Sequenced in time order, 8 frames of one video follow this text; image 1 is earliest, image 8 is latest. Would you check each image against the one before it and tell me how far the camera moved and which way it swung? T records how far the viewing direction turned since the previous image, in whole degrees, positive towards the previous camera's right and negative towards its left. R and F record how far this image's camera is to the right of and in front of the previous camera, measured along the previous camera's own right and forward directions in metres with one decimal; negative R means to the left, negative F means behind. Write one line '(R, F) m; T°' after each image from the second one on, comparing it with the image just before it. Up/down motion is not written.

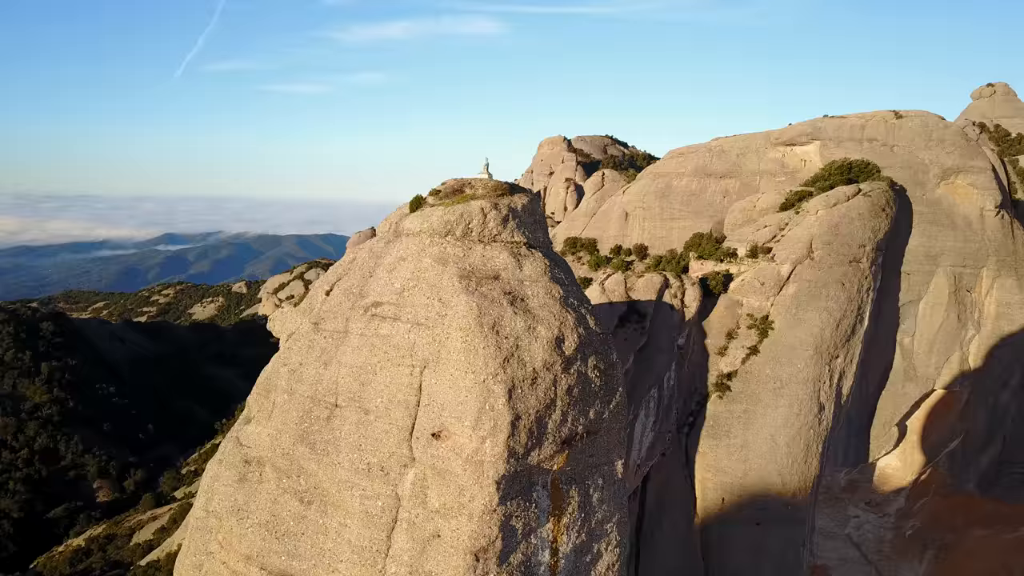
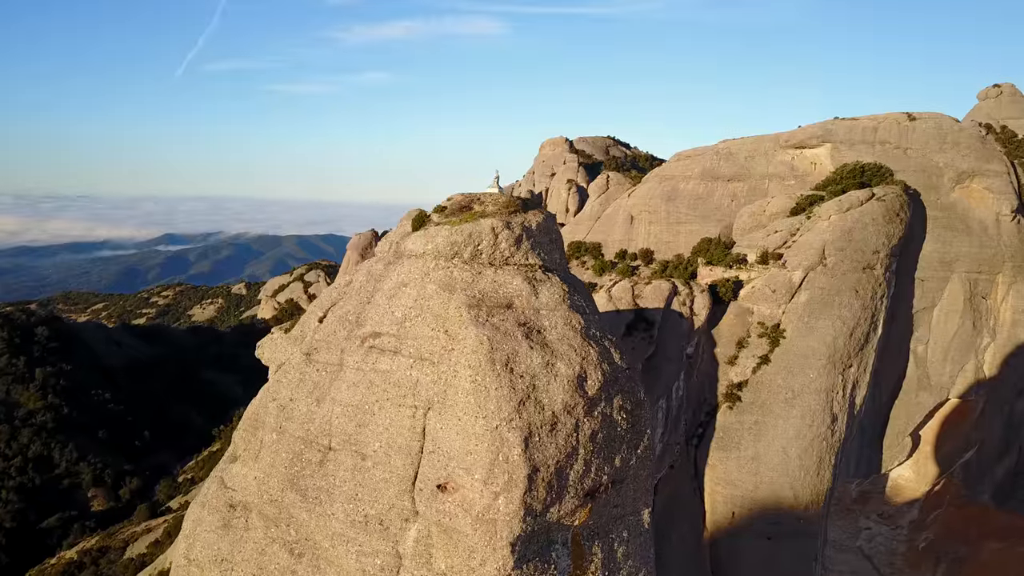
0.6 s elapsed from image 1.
(-0.1, +0.8) m; 0°
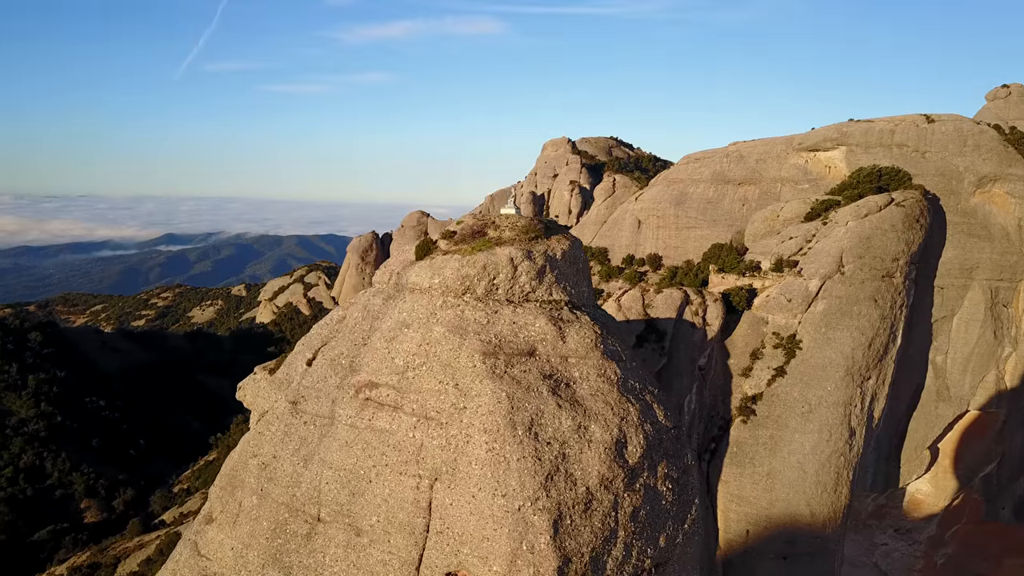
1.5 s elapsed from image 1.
(-0.2, +1.0) m; 0°
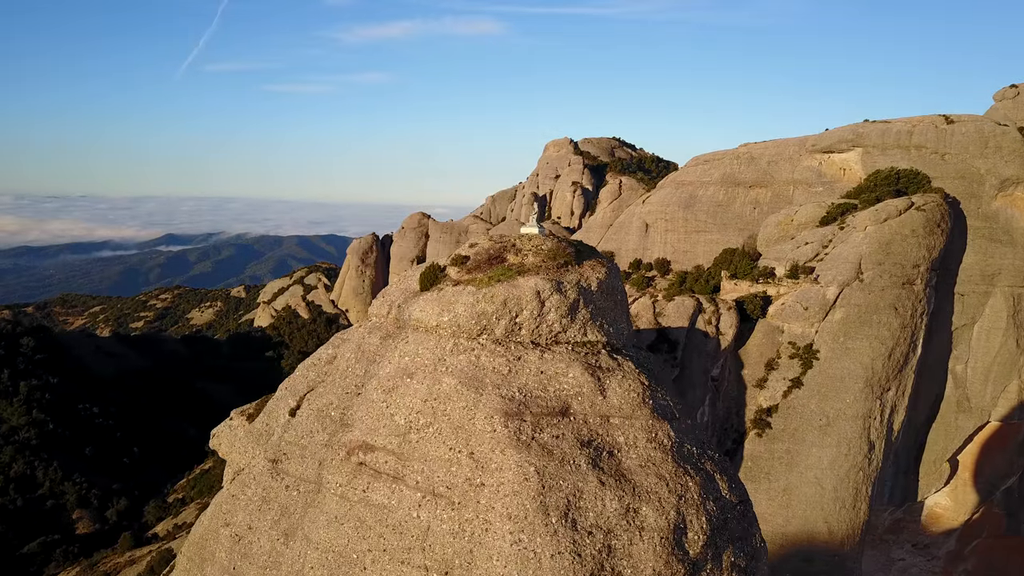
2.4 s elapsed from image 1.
(-0.2, +1.0) m; 0°
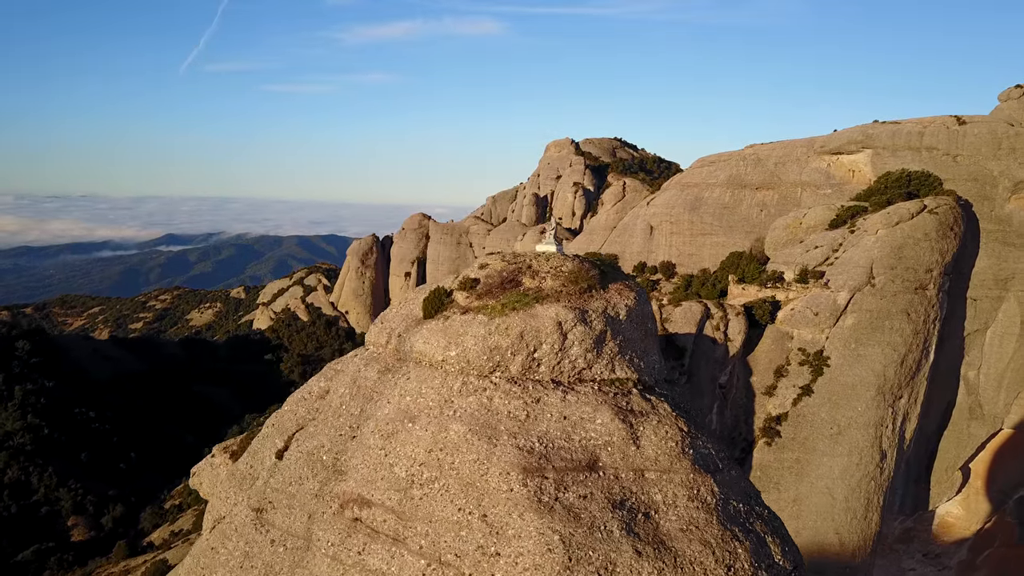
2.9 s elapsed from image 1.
(-0.1, +0.6) m; 0°
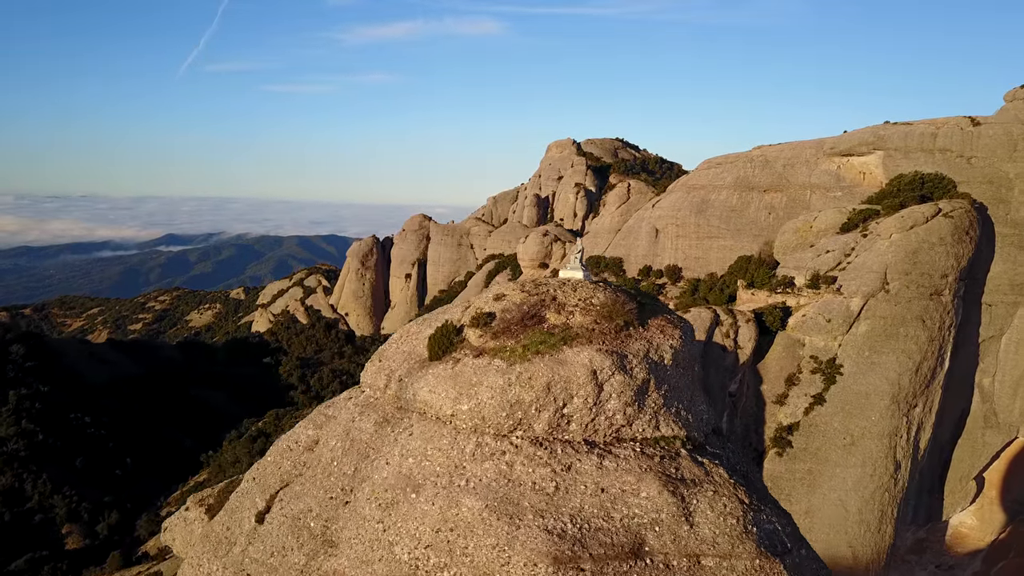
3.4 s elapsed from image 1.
(-0.1, +0.7) m; 0°
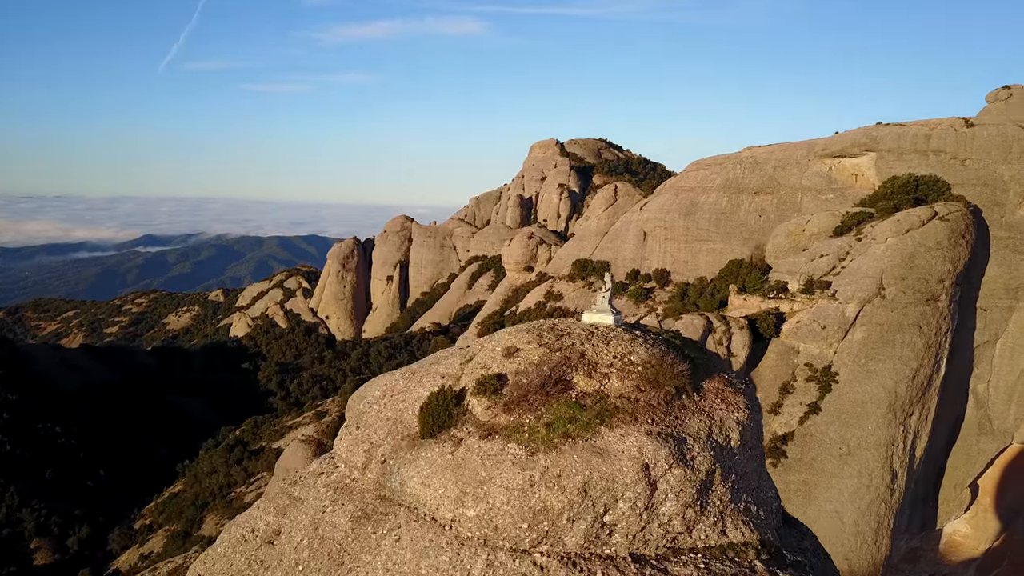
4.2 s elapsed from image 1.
(-0.1, +1.0) m; +1°
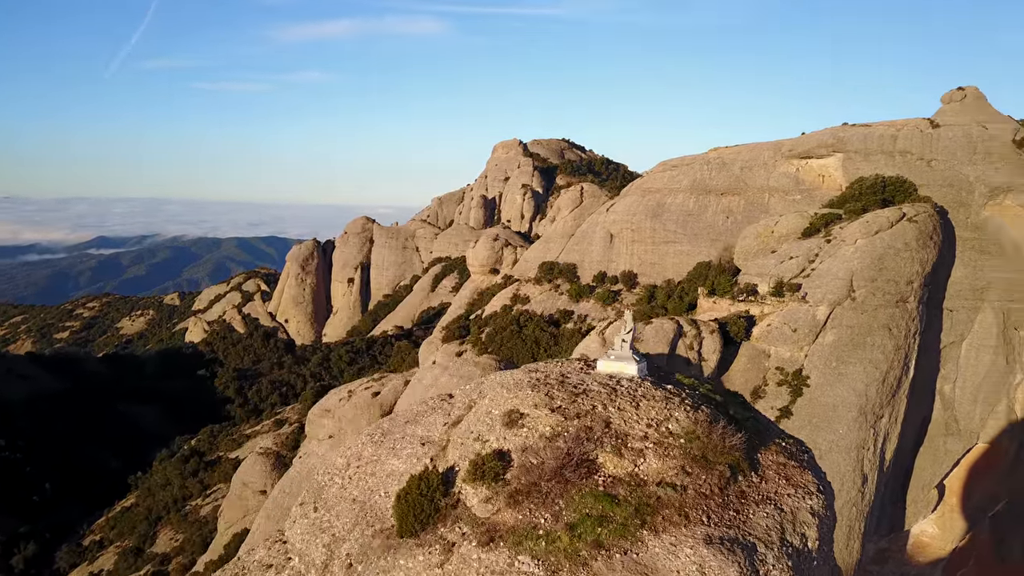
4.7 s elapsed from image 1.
(+0.1, +1.0) m; +3°
